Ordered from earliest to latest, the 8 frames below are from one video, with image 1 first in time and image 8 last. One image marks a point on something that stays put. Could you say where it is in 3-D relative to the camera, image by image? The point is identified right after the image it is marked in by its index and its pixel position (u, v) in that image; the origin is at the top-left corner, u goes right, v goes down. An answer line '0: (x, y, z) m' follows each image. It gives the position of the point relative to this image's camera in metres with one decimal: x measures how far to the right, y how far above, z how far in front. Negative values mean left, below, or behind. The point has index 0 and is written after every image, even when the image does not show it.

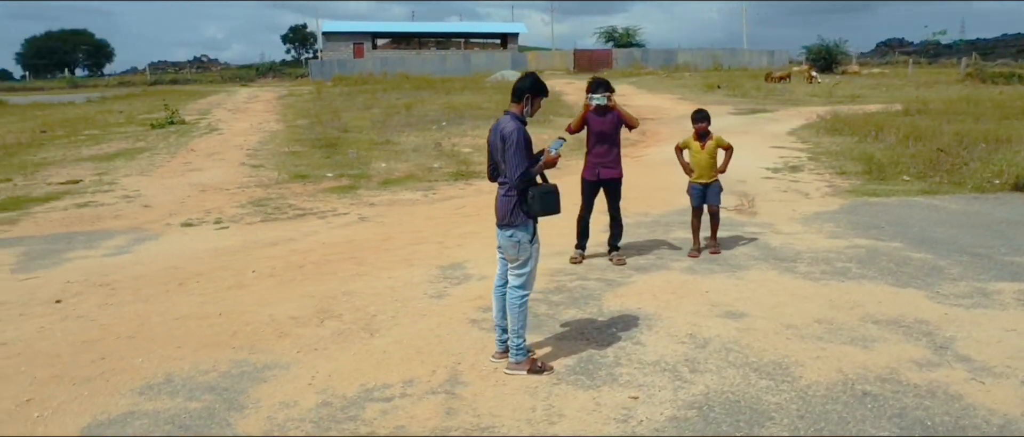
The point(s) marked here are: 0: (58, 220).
0: (-6.0, 0.0, +10.5) m
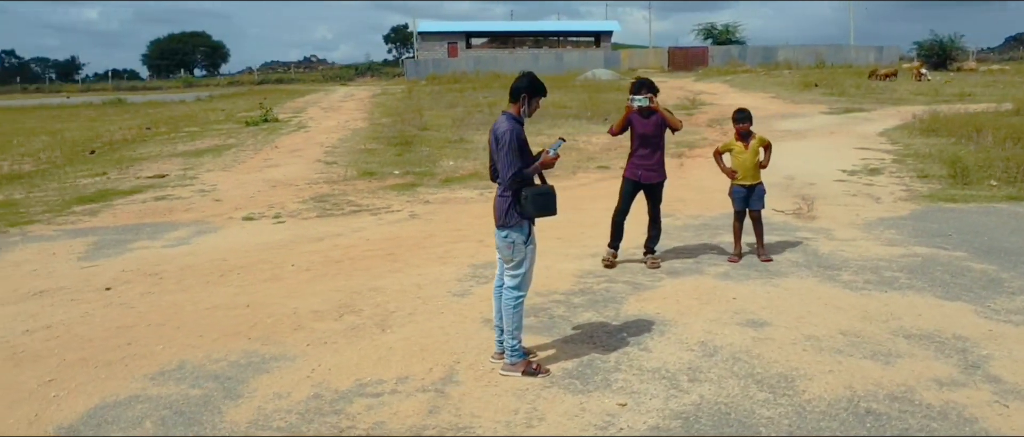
0: (-5.3, +0.1, +11.1) m
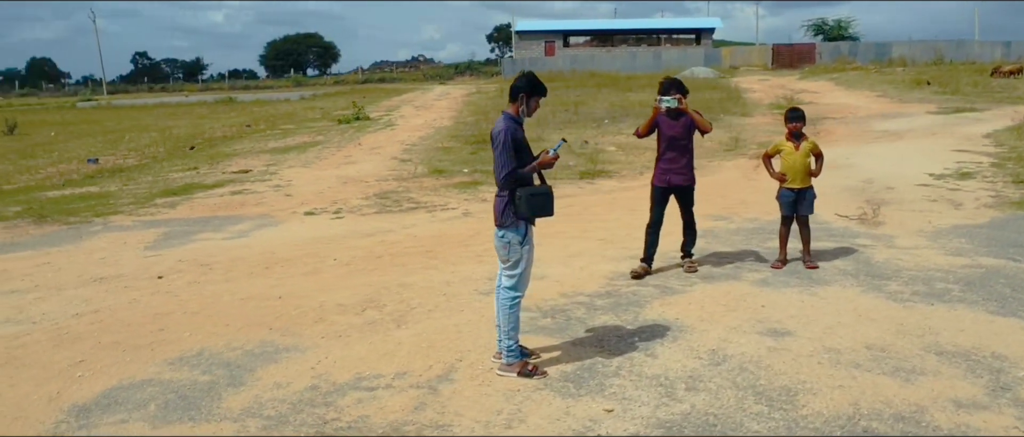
0: (-4.5, +0.2, +11.7) m
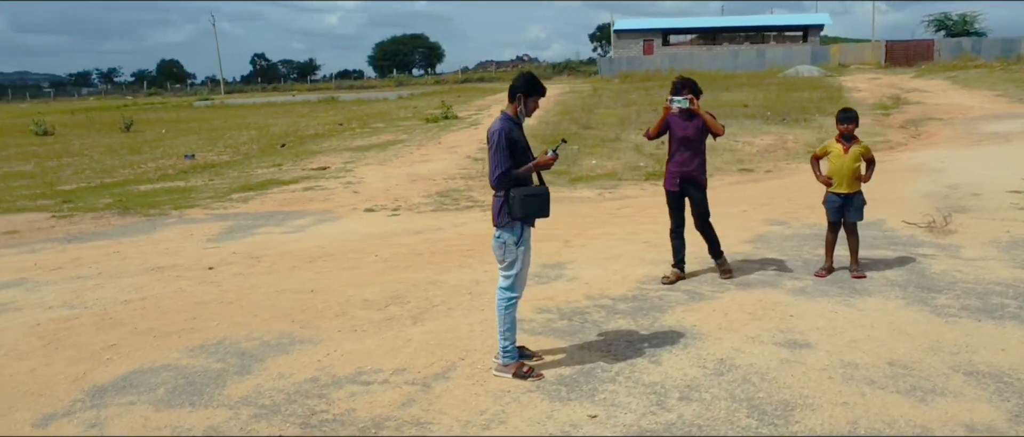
0: (-3.6, +0.3, +12.2) m
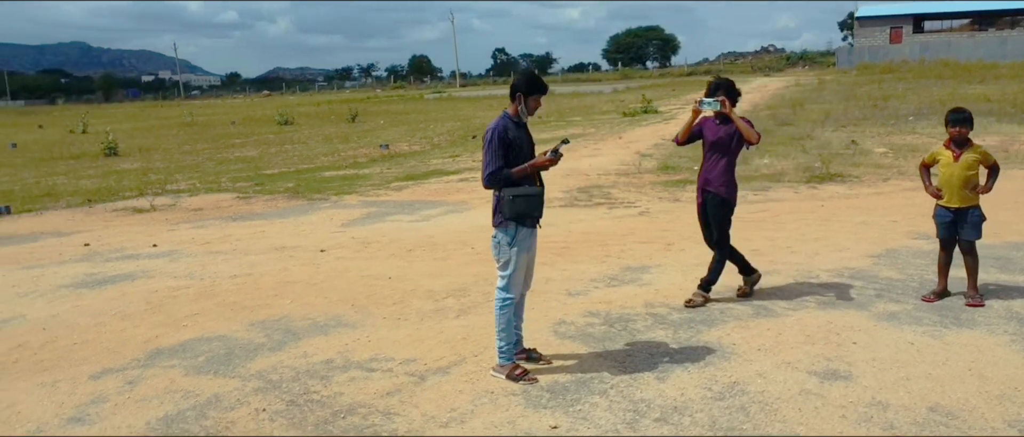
0: (-1.3, +0.5, +12.9) m
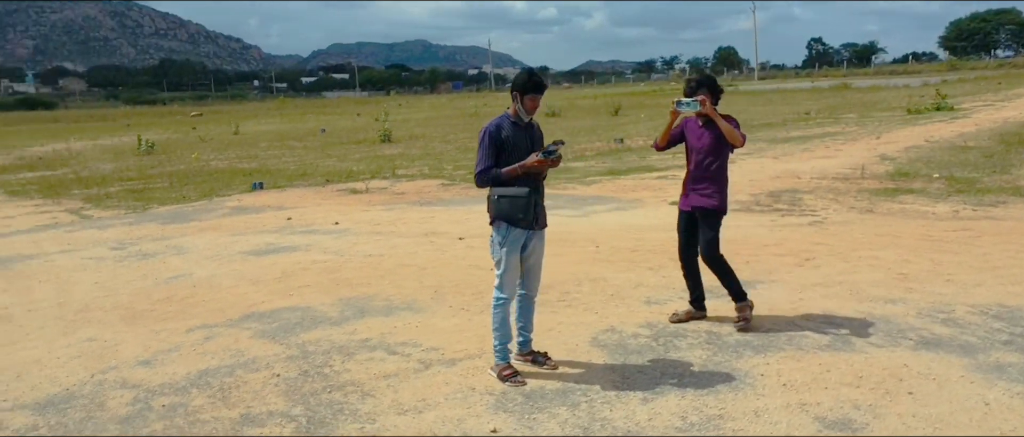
0: (+1.8, +0.5, +12.8) m
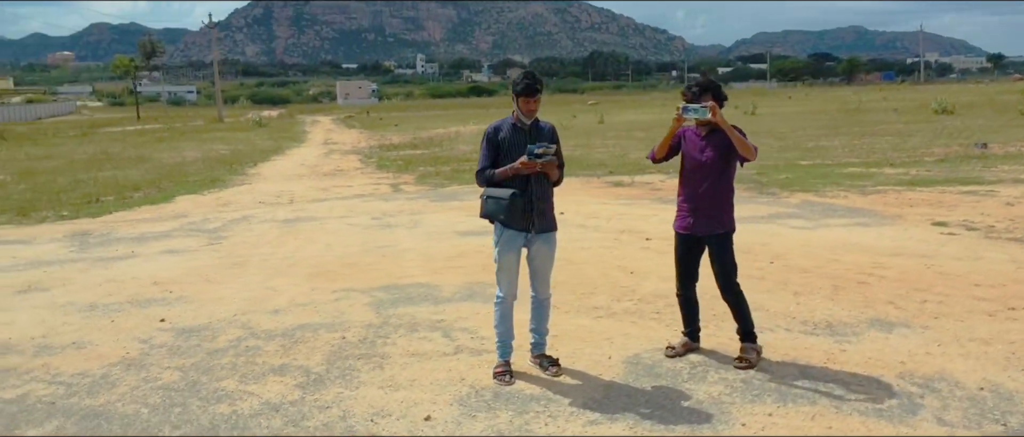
0: (+5.5, +0.3, +11.0) m
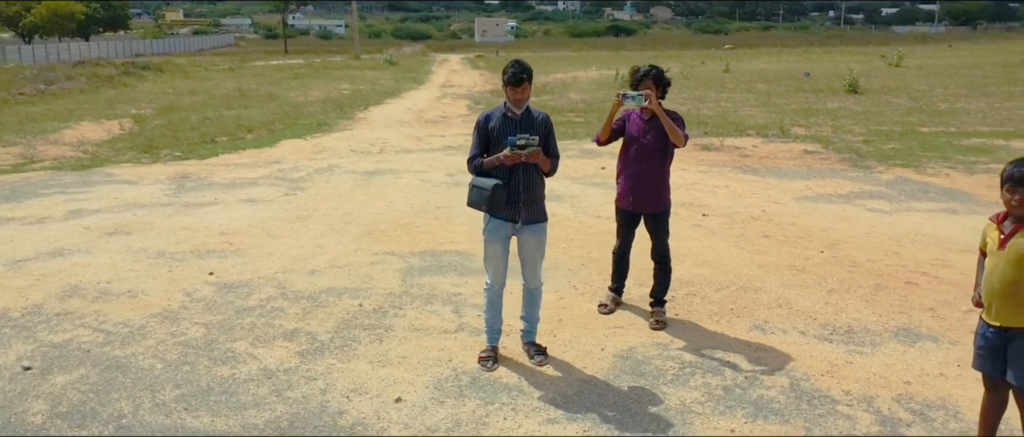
0: (+6.4, +0.5, +9.9) m
